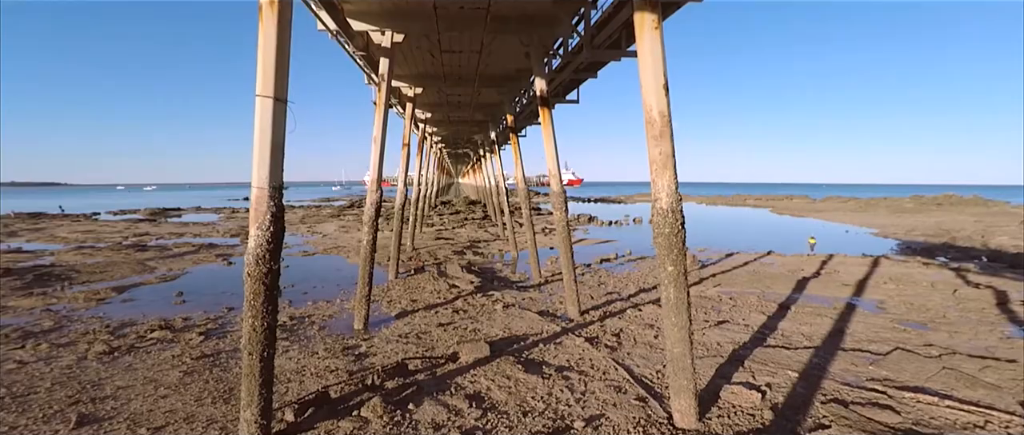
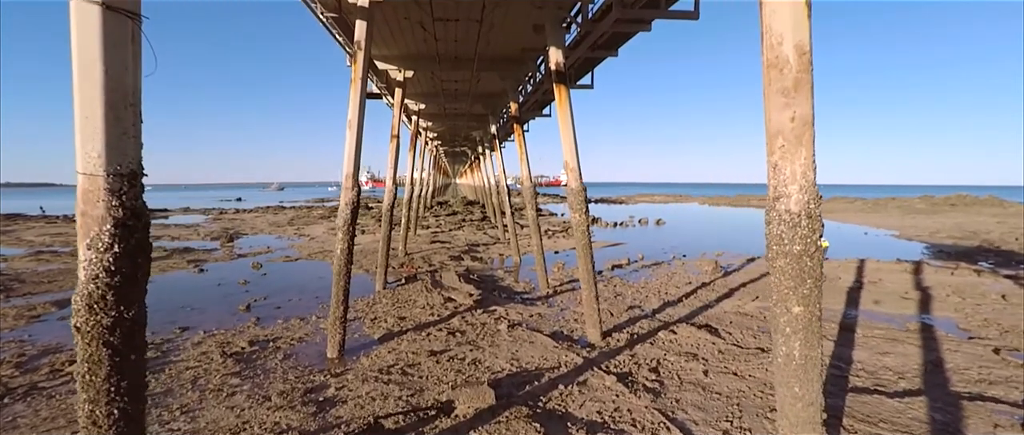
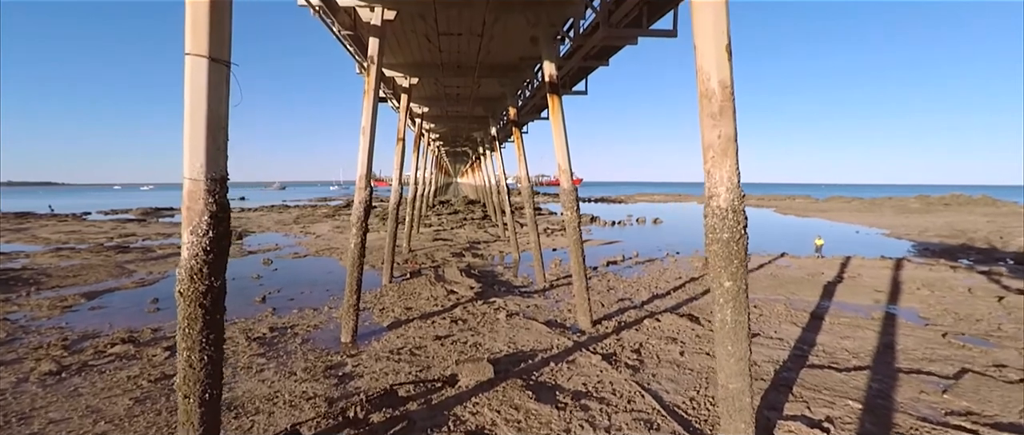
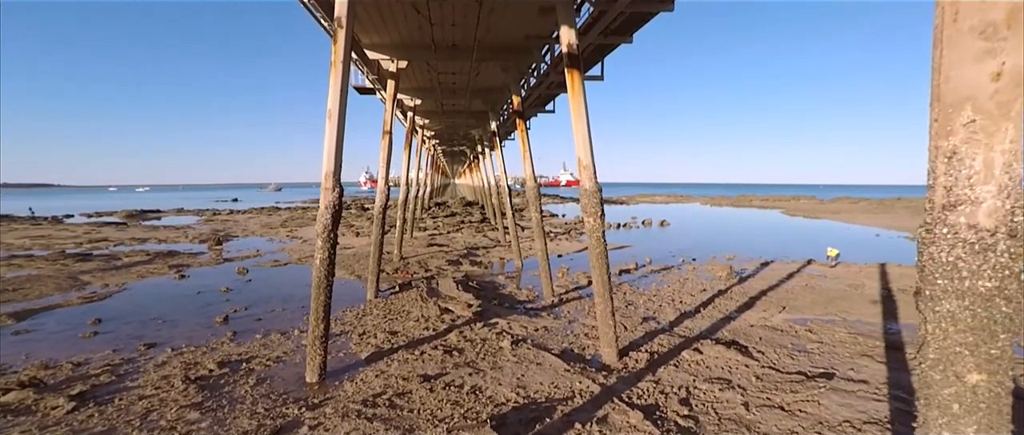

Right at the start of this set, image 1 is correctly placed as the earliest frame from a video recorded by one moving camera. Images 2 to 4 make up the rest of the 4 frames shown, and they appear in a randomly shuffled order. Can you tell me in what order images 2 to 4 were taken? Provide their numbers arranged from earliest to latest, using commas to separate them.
3, 2, 4
